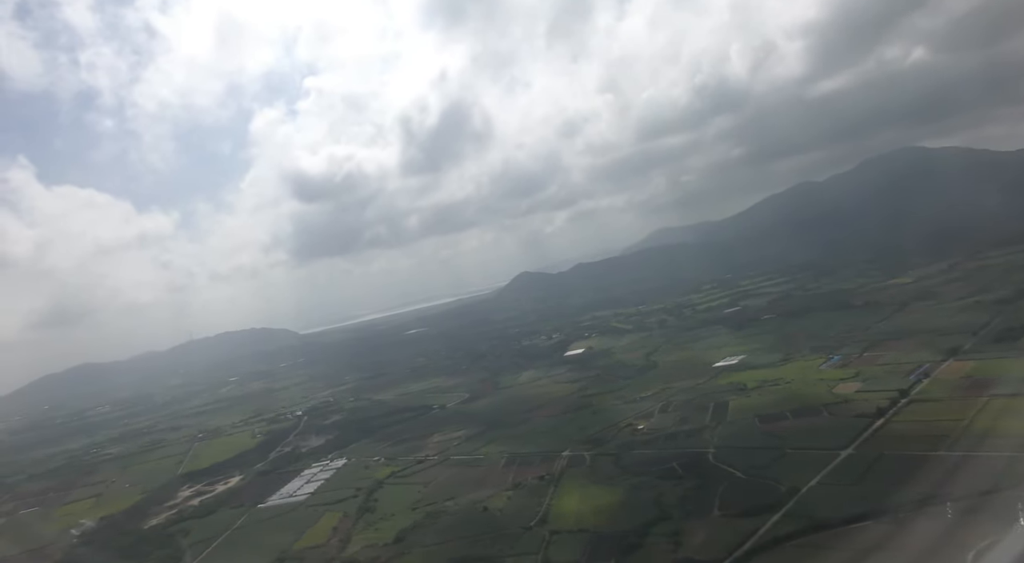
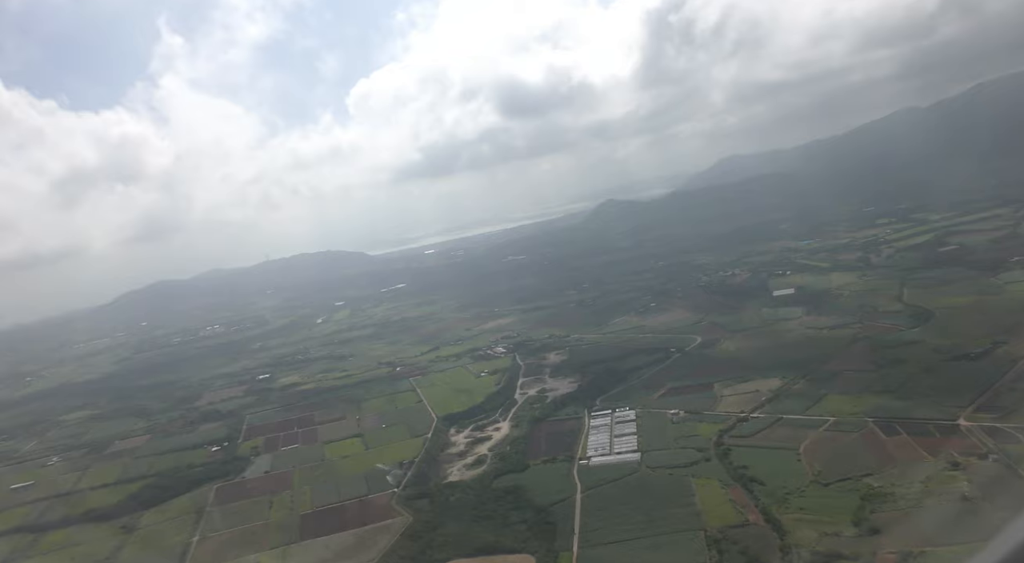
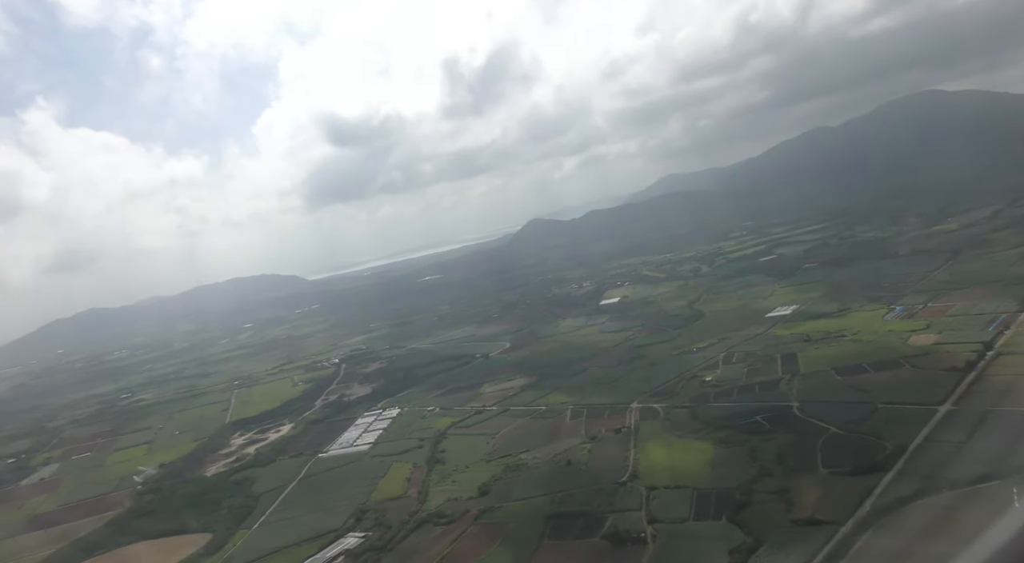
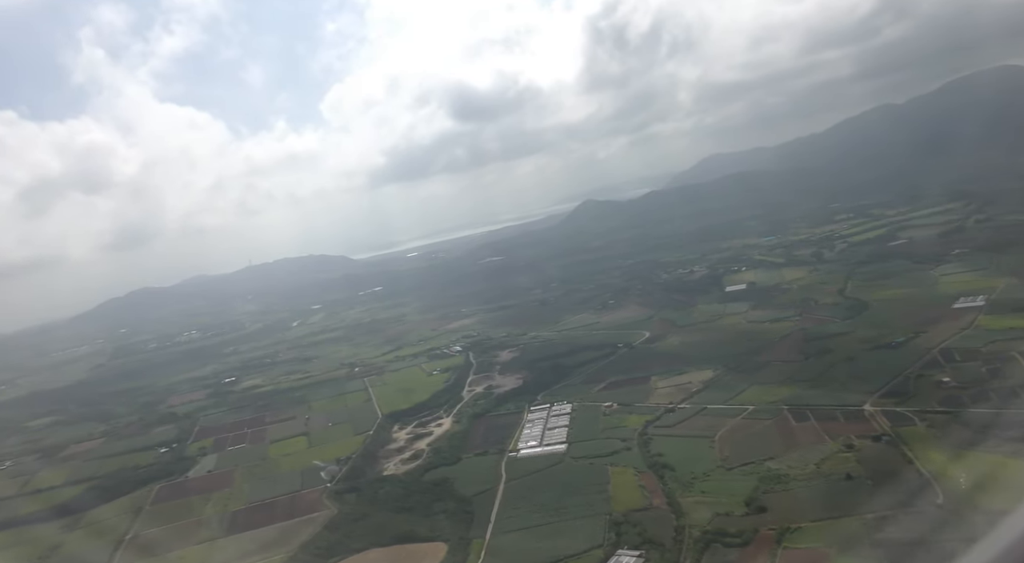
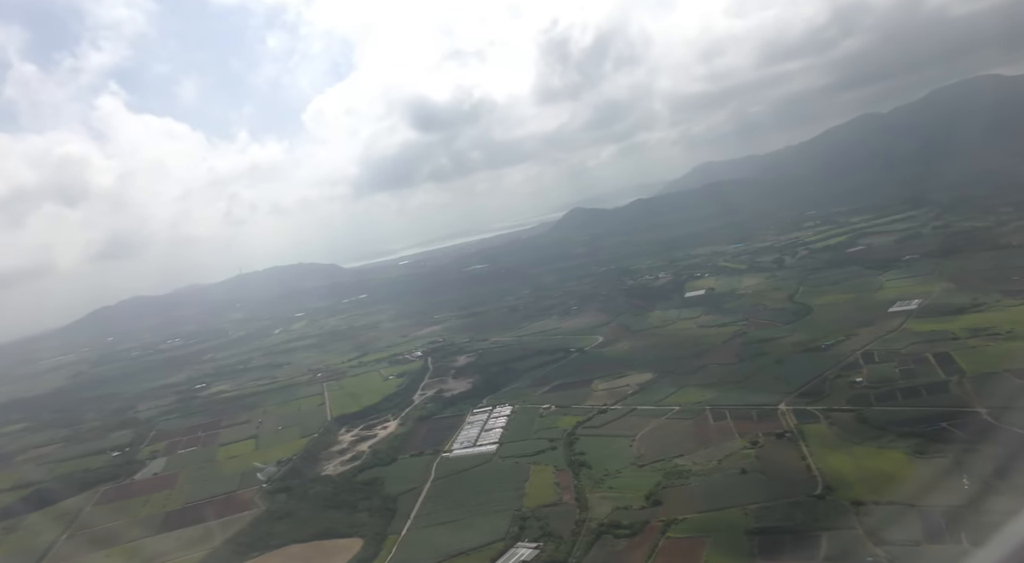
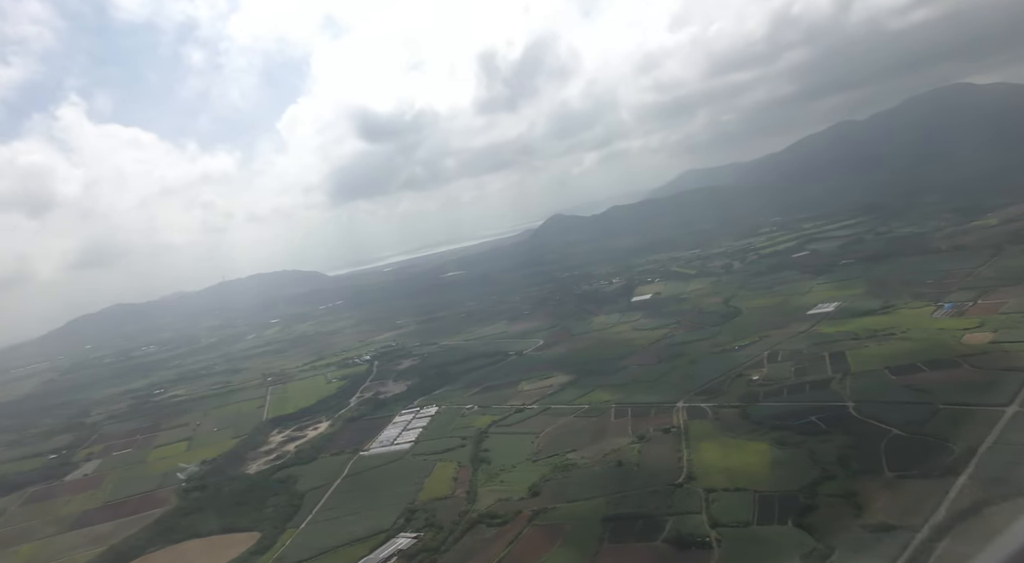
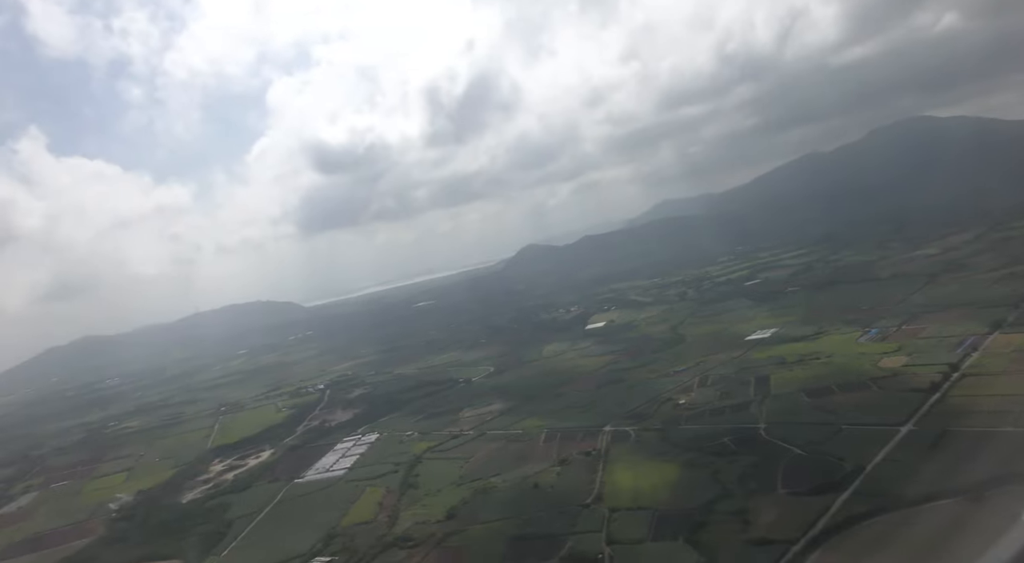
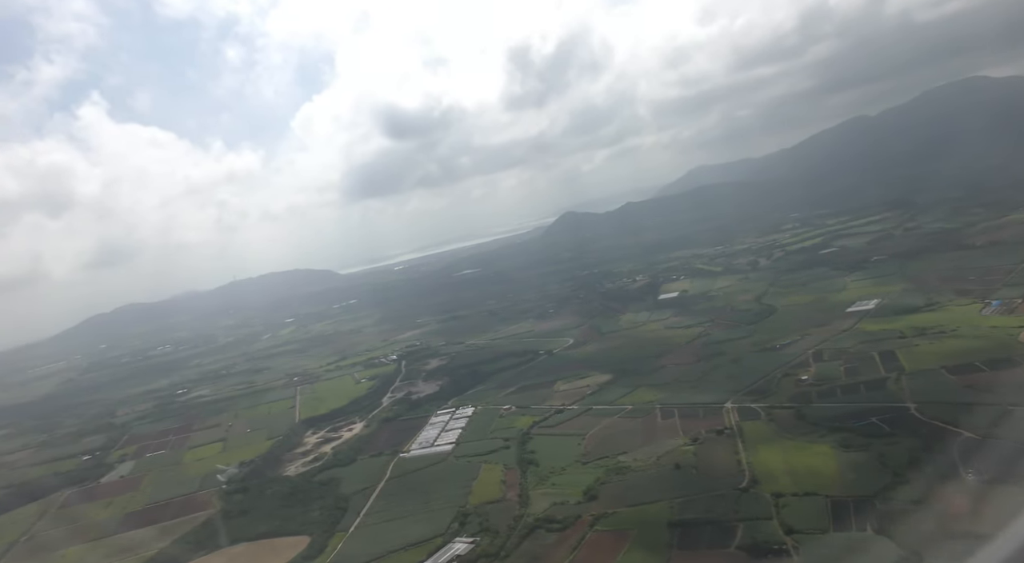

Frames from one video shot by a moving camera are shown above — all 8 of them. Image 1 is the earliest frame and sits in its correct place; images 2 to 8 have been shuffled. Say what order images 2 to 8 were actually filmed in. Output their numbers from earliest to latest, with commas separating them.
7, 3, 6, 8, 5, 4, 2
